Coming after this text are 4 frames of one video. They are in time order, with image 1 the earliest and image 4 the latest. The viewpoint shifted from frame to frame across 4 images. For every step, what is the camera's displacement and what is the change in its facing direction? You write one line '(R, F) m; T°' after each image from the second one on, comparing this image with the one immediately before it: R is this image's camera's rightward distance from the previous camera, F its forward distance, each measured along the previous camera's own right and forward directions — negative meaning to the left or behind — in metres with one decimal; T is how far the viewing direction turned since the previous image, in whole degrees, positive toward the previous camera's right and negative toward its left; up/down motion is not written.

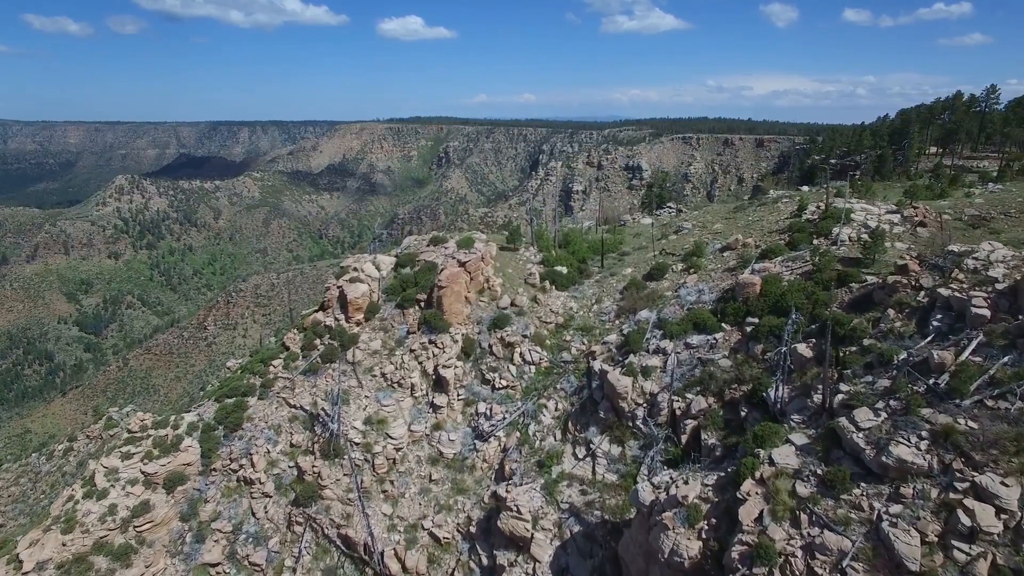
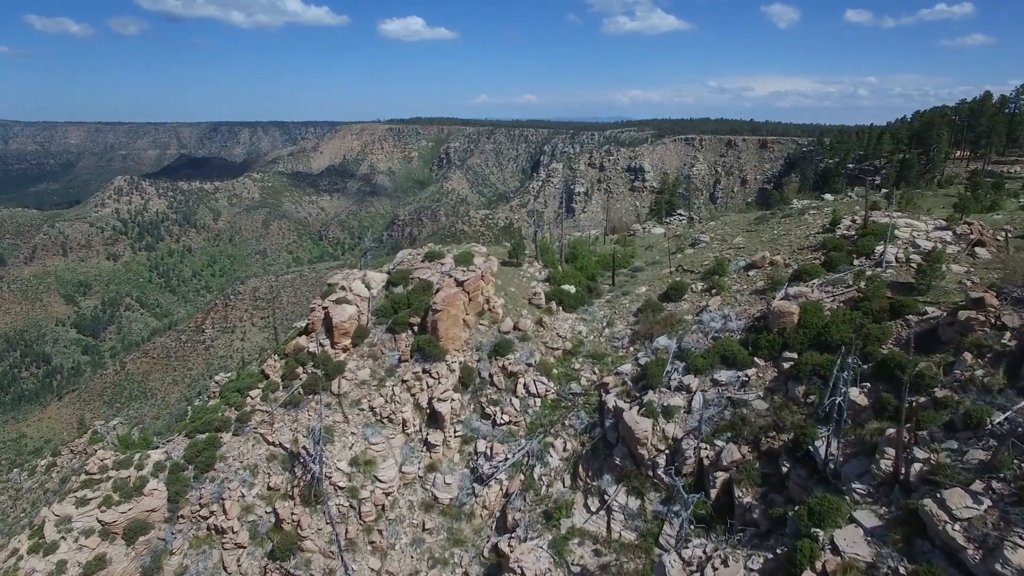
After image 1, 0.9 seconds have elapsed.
(-0.1, +3.3) m; 0°
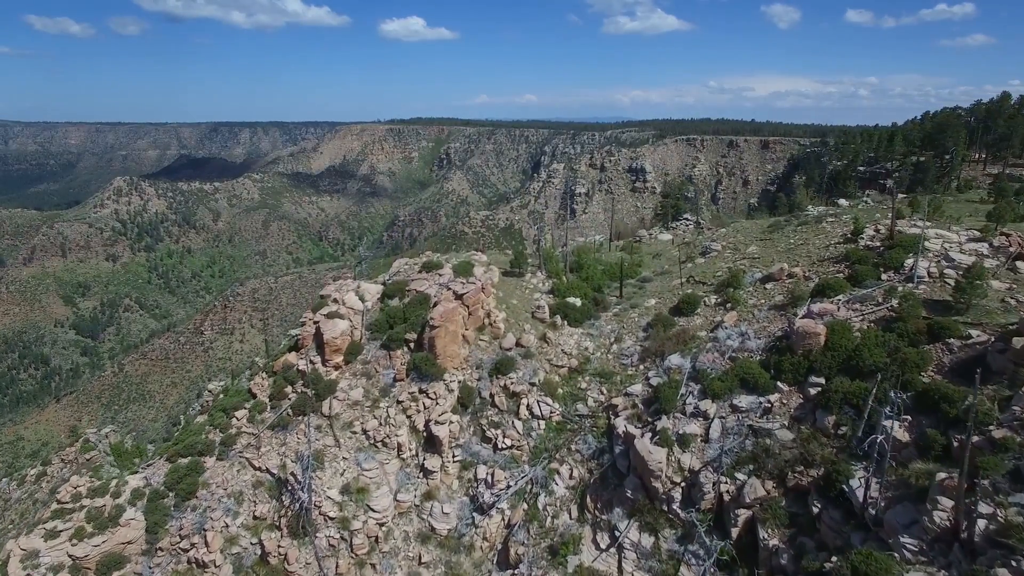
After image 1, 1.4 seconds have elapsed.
(-0.1, +1.8) m; 0°
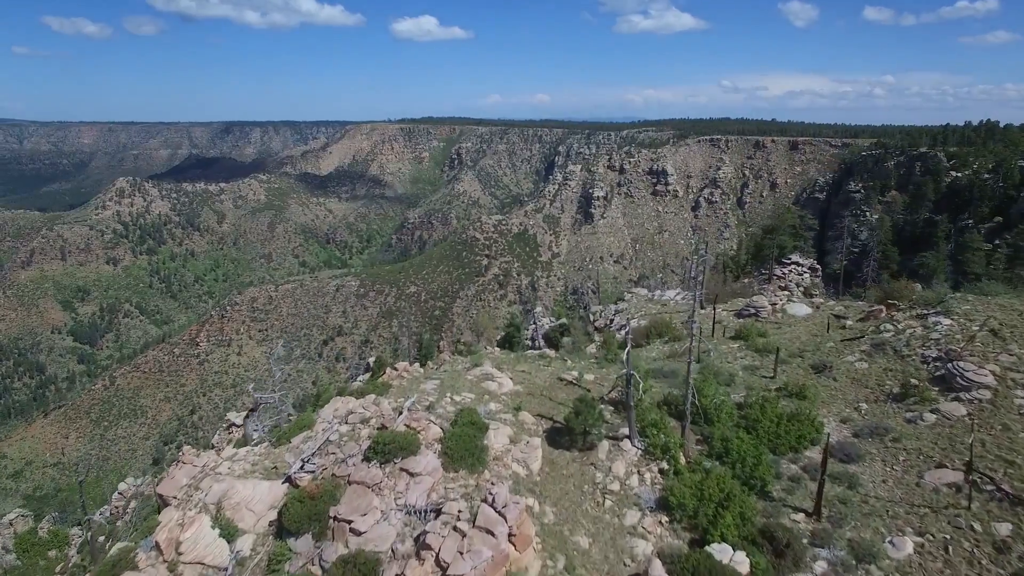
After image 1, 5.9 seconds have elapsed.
(-1.4, +19.0) m; -1°
